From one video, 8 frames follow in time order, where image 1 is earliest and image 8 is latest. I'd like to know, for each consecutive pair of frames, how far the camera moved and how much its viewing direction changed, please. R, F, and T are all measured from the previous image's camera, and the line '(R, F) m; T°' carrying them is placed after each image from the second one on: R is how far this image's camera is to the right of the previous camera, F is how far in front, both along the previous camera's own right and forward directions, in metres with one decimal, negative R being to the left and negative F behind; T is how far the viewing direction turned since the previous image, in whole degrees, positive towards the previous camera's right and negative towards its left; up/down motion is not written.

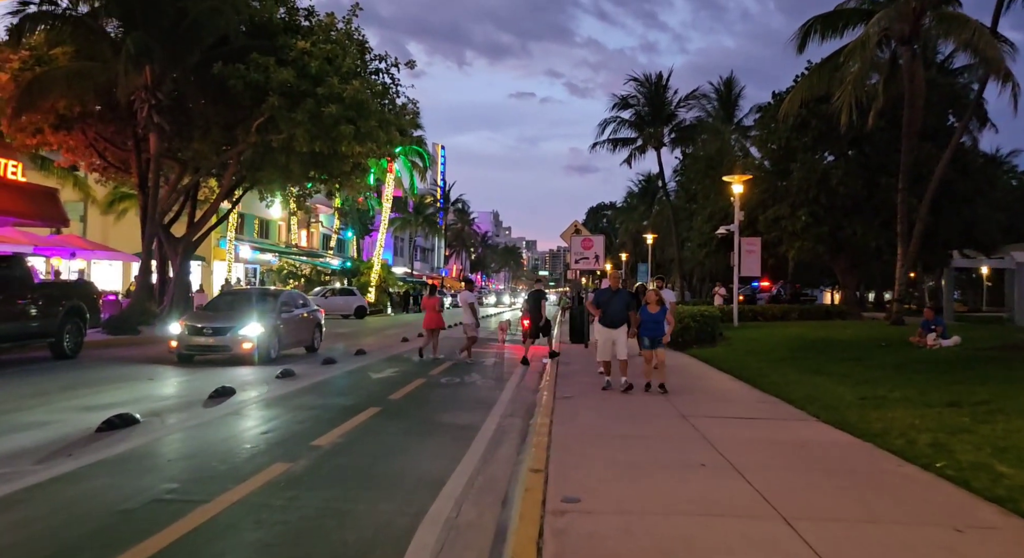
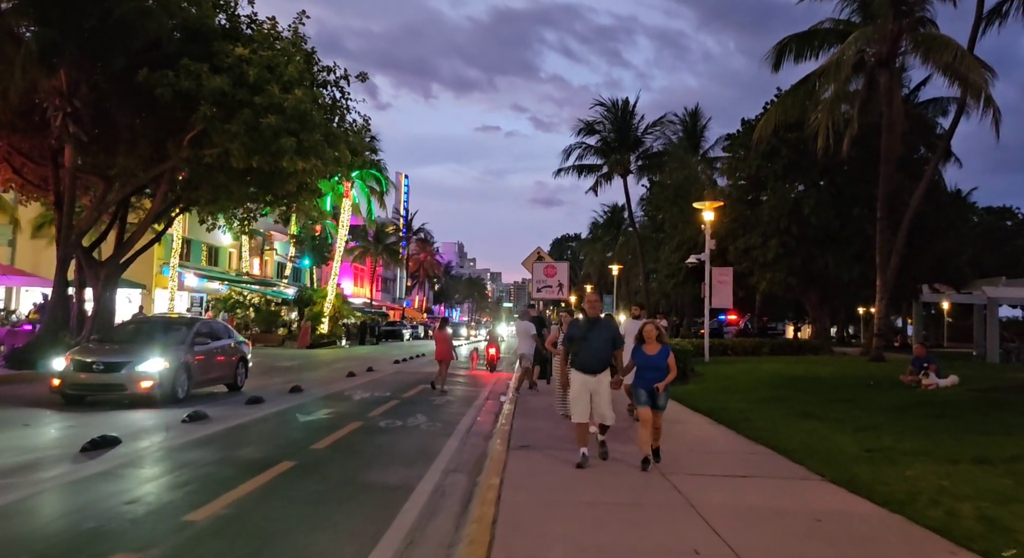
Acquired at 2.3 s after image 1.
(+0.2, +1.5) m; +3°
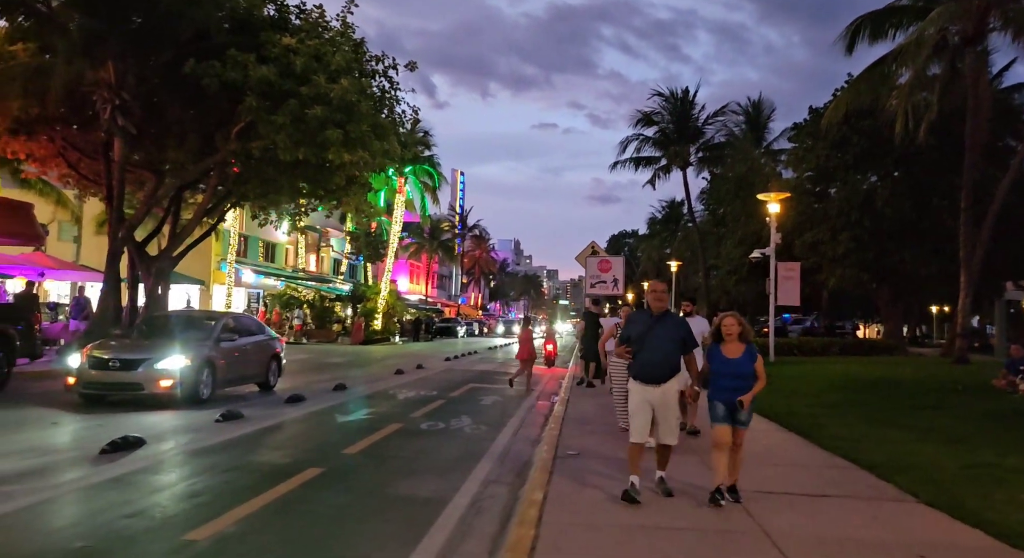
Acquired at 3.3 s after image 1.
(+0.1, +0.8) m; -5°
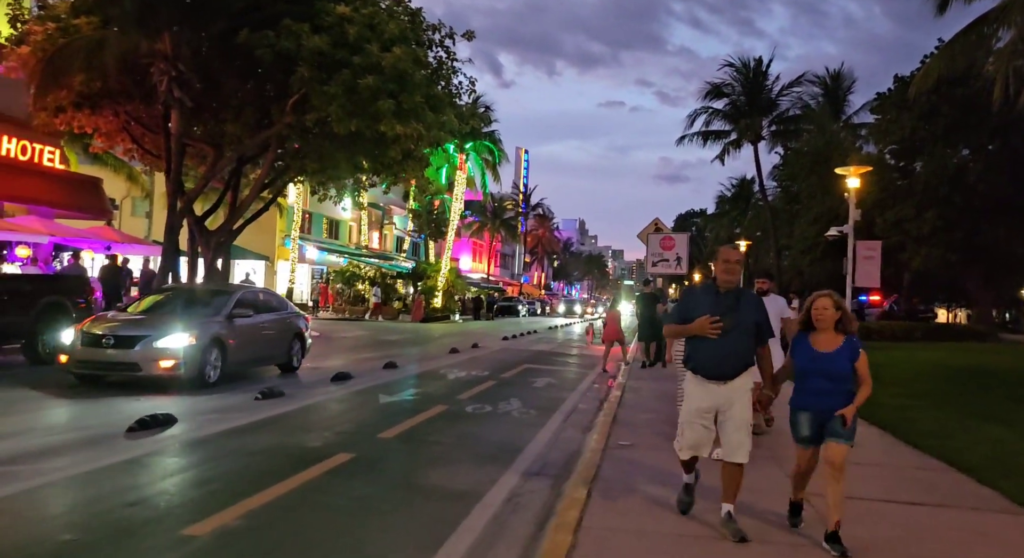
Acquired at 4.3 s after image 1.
(+0.2, +0.7) m; -5°
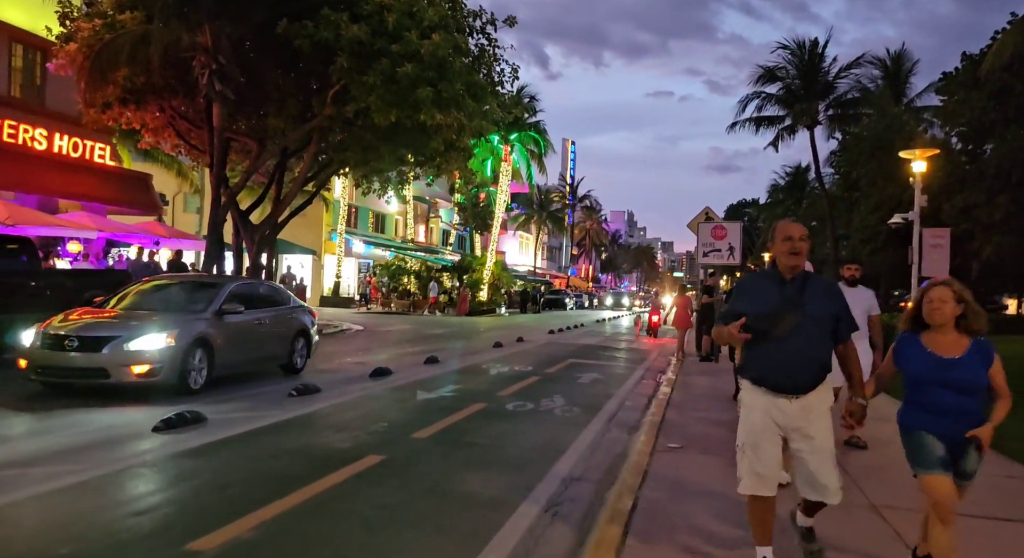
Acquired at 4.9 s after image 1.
(+0.1, +0.5) m; -4°
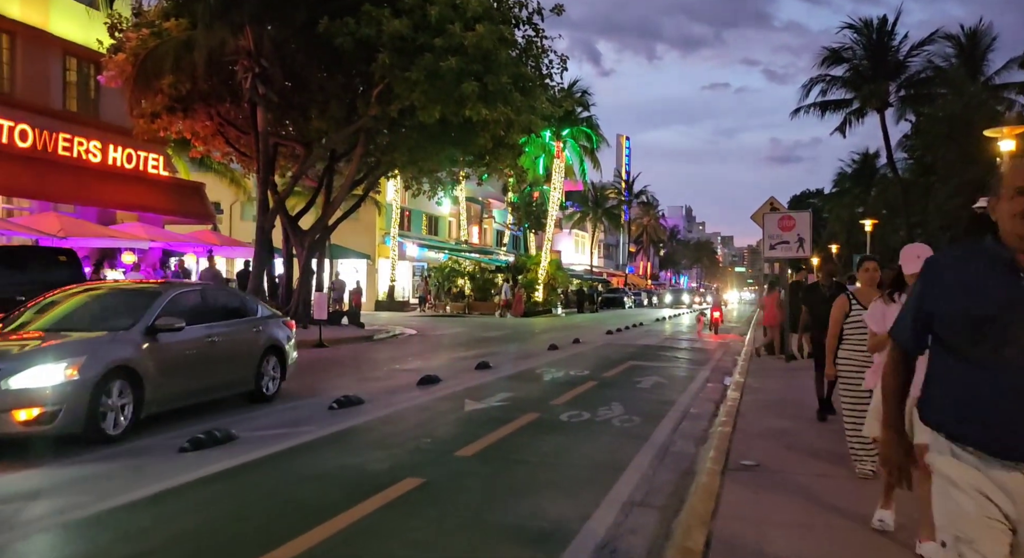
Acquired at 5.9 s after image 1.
(+0.1, +0.7) m; -5°
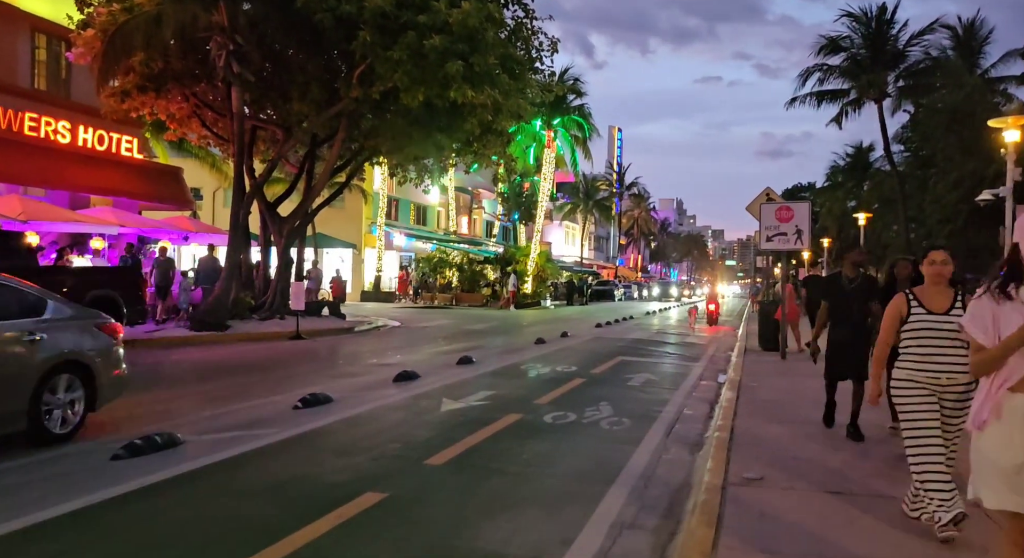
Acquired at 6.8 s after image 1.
(+0.1, +0.7) m; +1°
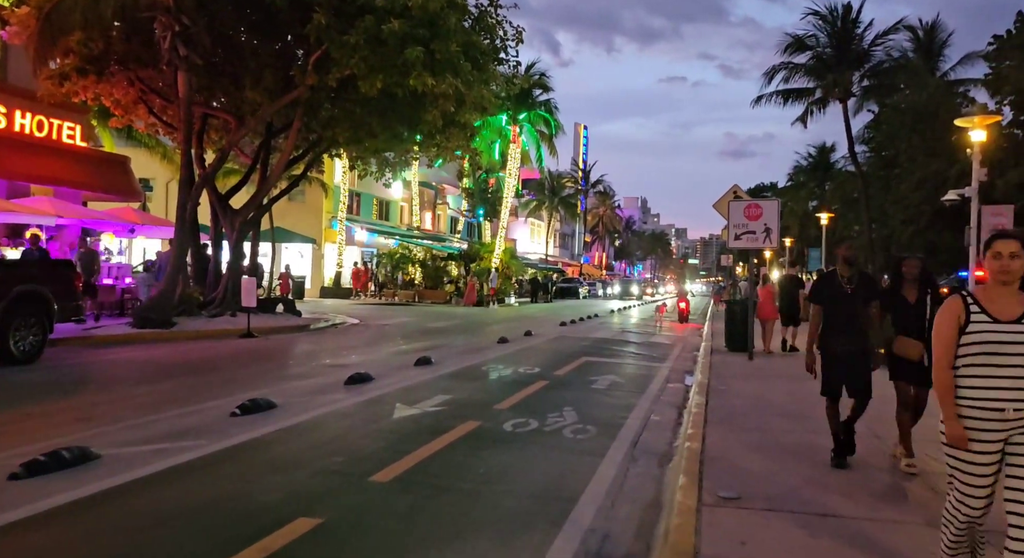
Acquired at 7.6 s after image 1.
(+0.1, +0.5) m; +3°
